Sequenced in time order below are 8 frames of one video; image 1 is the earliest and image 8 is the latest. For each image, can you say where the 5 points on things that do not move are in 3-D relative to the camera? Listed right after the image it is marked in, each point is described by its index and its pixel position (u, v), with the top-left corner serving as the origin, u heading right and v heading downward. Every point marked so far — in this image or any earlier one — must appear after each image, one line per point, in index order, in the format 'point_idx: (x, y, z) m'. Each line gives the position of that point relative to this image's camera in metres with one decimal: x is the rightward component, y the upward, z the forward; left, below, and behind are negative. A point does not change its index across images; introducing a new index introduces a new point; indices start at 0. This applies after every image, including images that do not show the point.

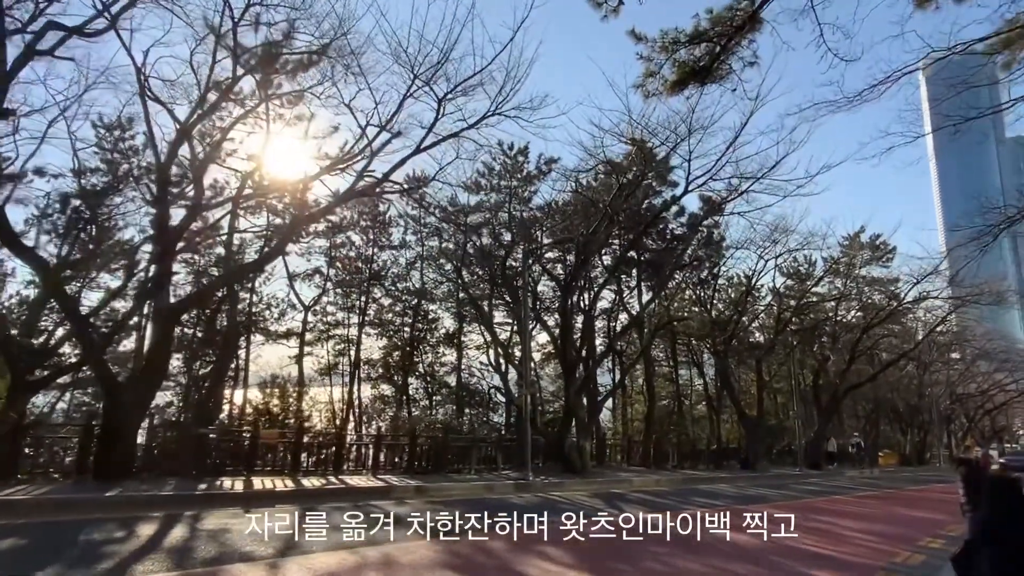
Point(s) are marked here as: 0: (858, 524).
0: (+7.7, -5.3, +14.2) m
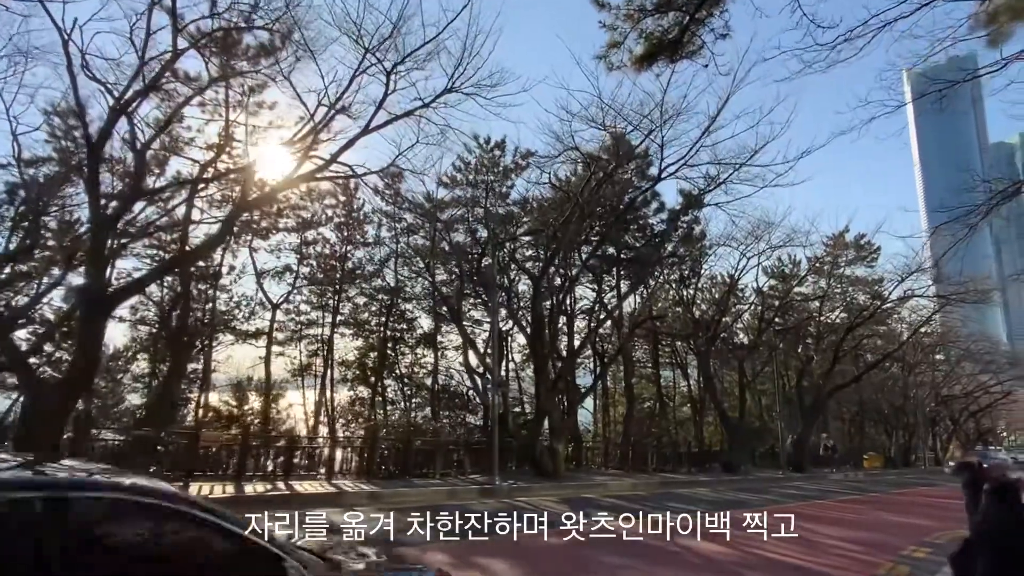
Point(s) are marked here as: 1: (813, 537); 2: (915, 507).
0: (+6.8, -5.2, +13.4) m
1: (+5.7, -4.9, +12.4) m
2: (+11.7, -6.4, +18.1) m
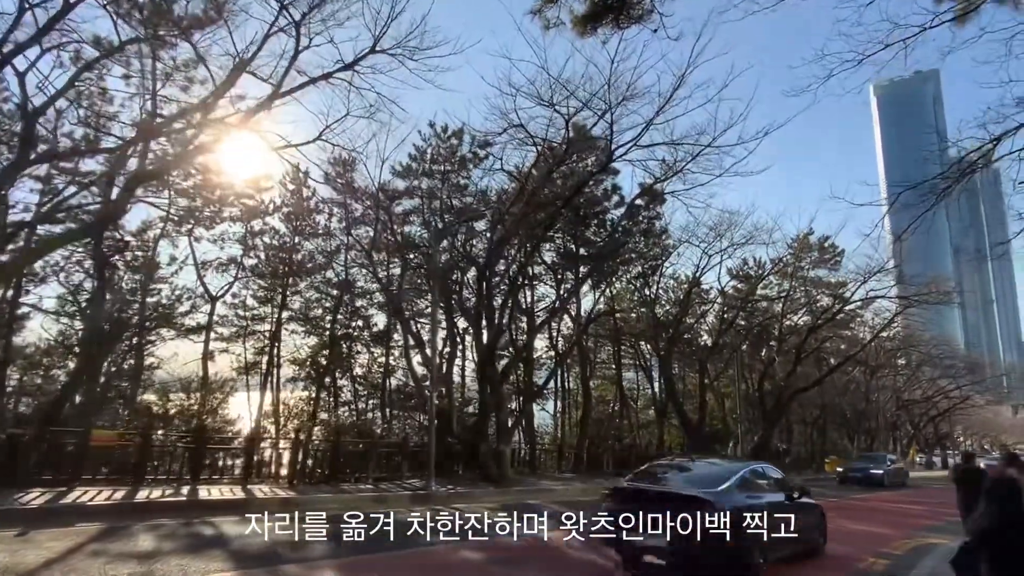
0: (+5.4, -5.0, +12.4) m
1: (+4.4, -4.7, +11.4) m
2: (+10.1, -6.3, +17.4) m
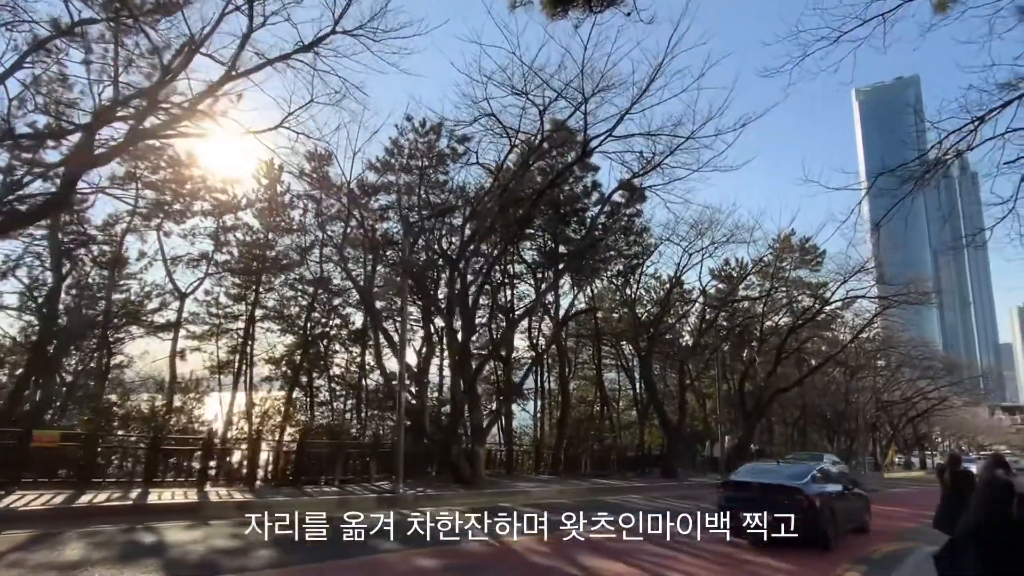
0: (+4.8, -4.9, +12.0) m
1: (+3.8, -4.6, +11.0) m
2: (+9.3, -6.2, +17.1) m
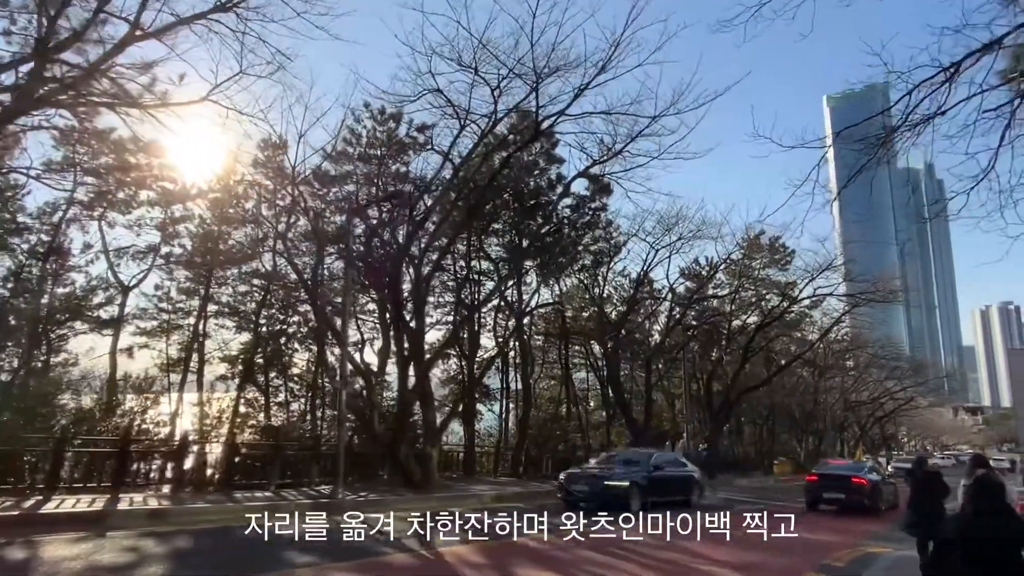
0: (+3.8, -4.7, +11.3) m
1: (+2.8, -4.4, +10.2) m
2: (+8.1, -6.1, +16.5) m
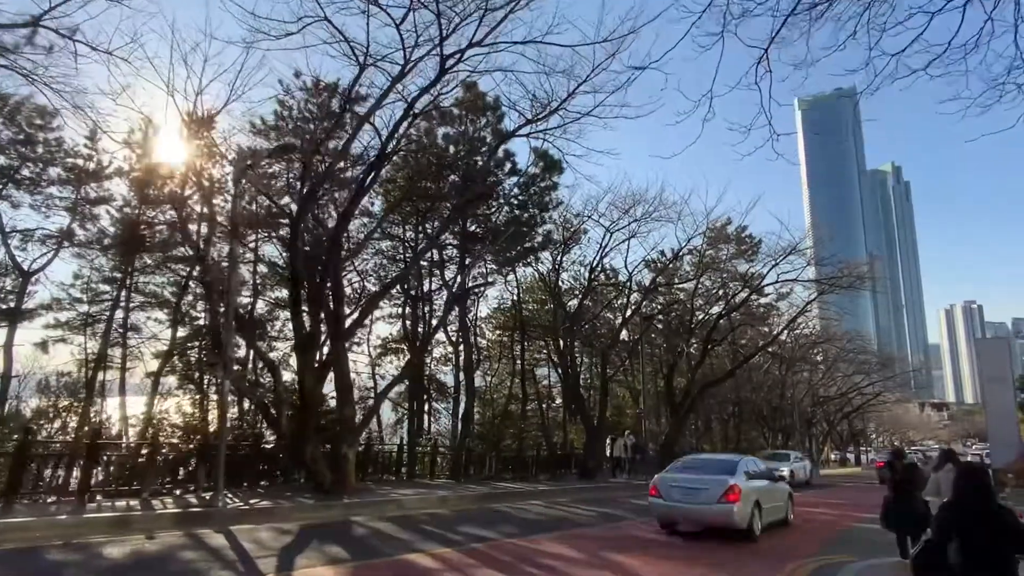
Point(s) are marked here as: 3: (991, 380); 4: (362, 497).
0: (+2.2, -4.2, +9.5) m
1: (+1.3, -3.9, +8.4) m
2: (+6.3, -5.5, +14.8) m
3: (+12.7, -2.5, +16.7) m
4: (-3.6, -5.0, +15.1) m
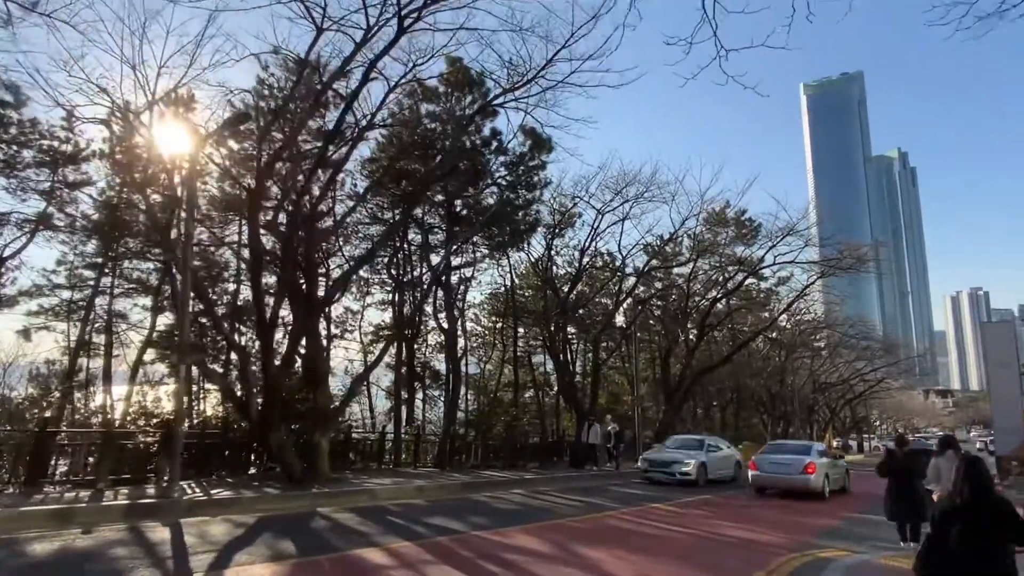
0: (+1.7, -3.8, +8.8) m
1: (+0.8, -3.5, +7.7) m
2: (+5.9, -5.1, +14.2) m
3: (+12.3, -1.9, +16.0) m
4: (-4.0, -4.6, +14.5) m
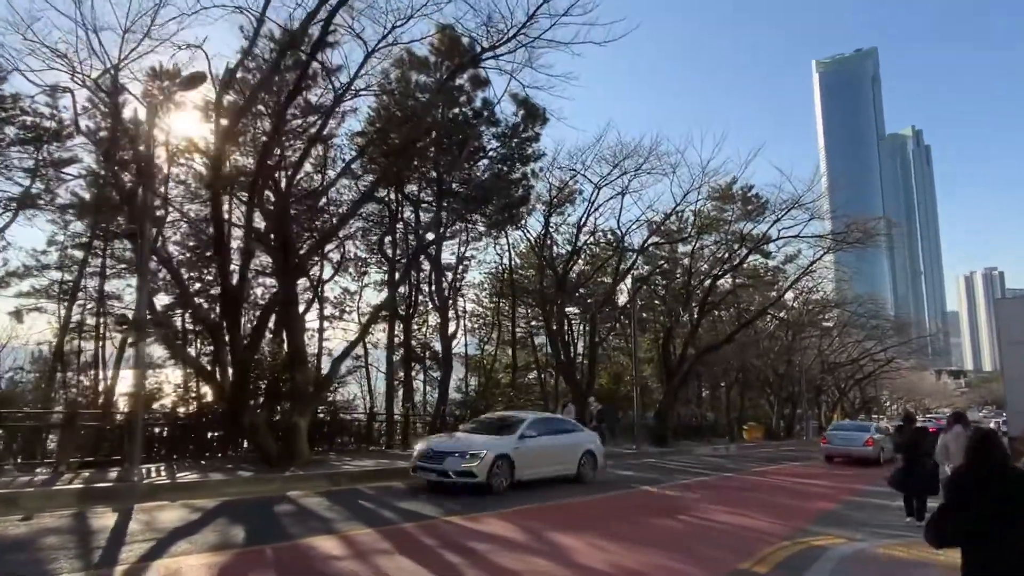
0: (+1.3, -3.4, +8.2) m
1: (+0.3, -3.2, +7.1) m
2: (+5.6, -4.5, +13.5) m
3: (+12.0, -1.3, +15.1) m
4: (-4.3, -4.0, +14.0) m
